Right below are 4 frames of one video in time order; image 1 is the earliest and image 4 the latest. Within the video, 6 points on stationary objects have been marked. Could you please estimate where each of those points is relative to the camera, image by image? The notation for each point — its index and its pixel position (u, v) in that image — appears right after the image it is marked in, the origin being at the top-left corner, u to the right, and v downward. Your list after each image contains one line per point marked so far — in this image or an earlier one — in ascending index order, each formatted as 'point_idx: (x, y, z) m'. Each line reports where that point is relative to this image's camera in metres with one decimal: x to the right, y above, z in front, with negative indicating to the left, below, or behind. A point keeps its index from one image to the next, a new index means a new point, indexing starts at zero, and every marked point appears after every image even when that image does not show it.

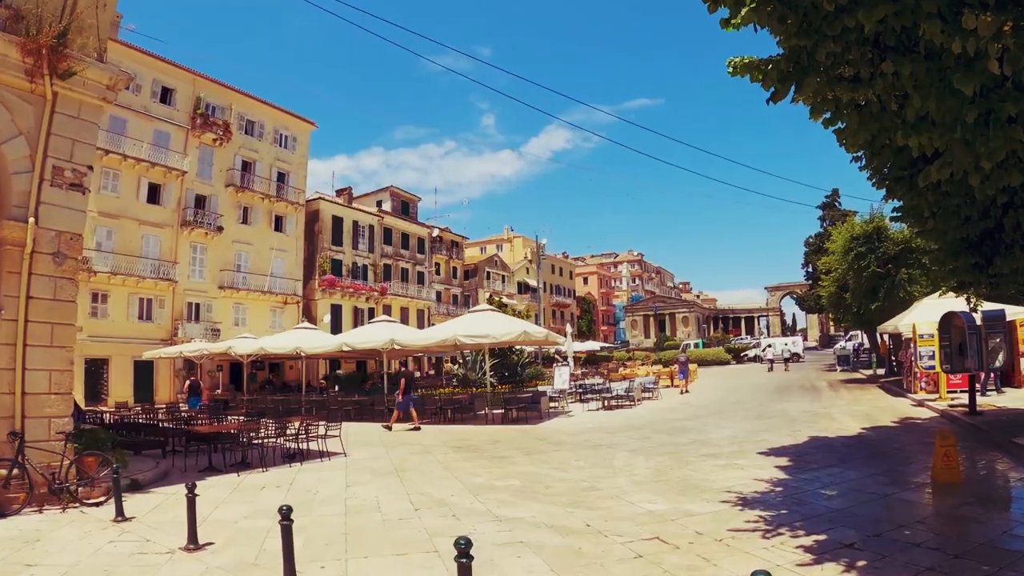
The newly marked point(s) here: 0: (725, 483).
0: (+2.6, -2.4, +7.2) m
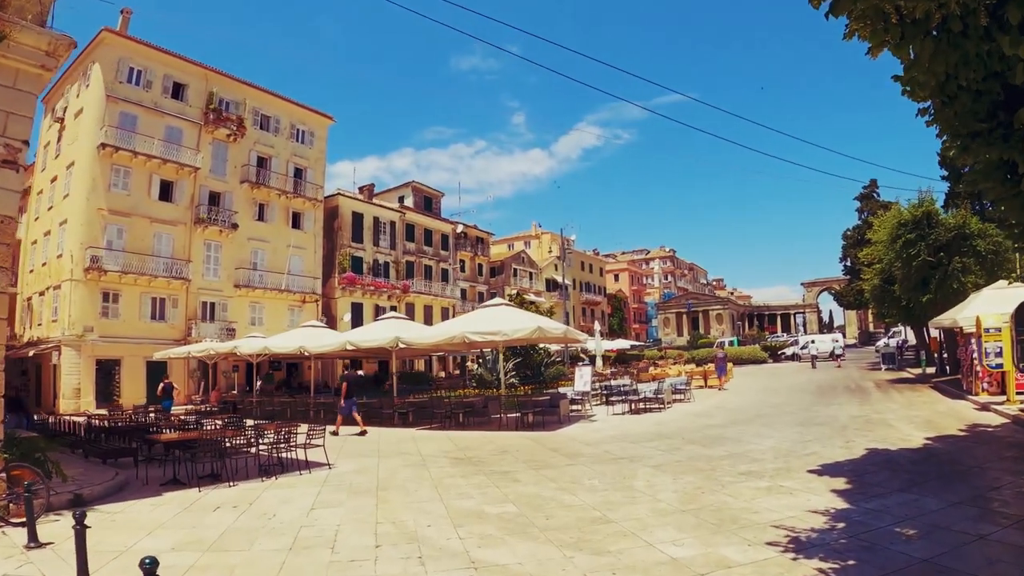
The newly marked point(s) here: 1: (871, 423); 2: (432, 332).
0: (+2.5, -2.2, +5.7) m
1: (+7.8, -2.9, +13.1) m
2: (-2.0, -1.1, +15.0) m
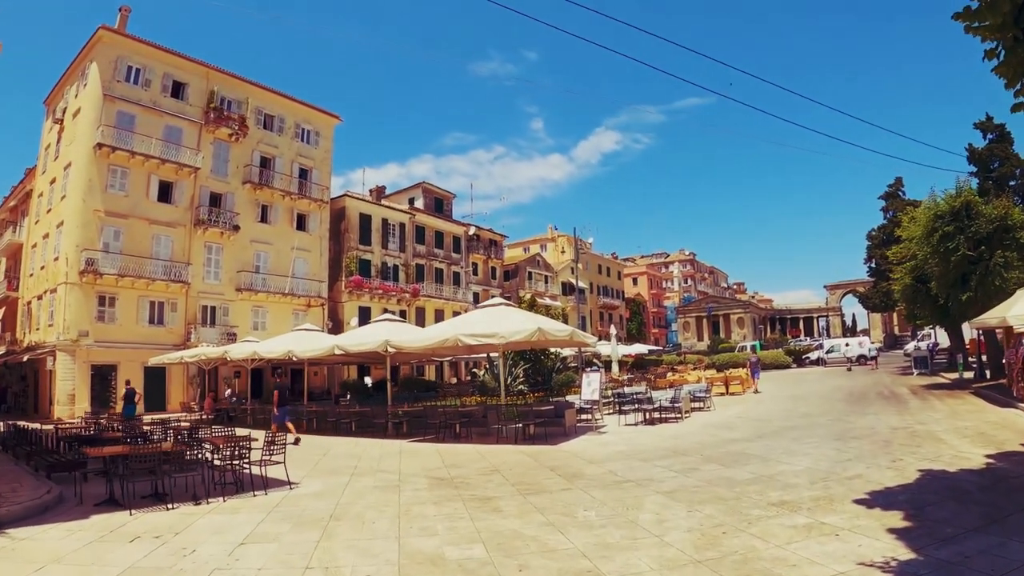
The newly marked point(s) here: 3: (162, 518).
0: (+2.2, -2.1, +4.3) m
1: (+7.8, -2.9, +11.6) m
2: (-2.0, -1.0, +13.7) m
3: (-4.0, -2.6, +6.8) m
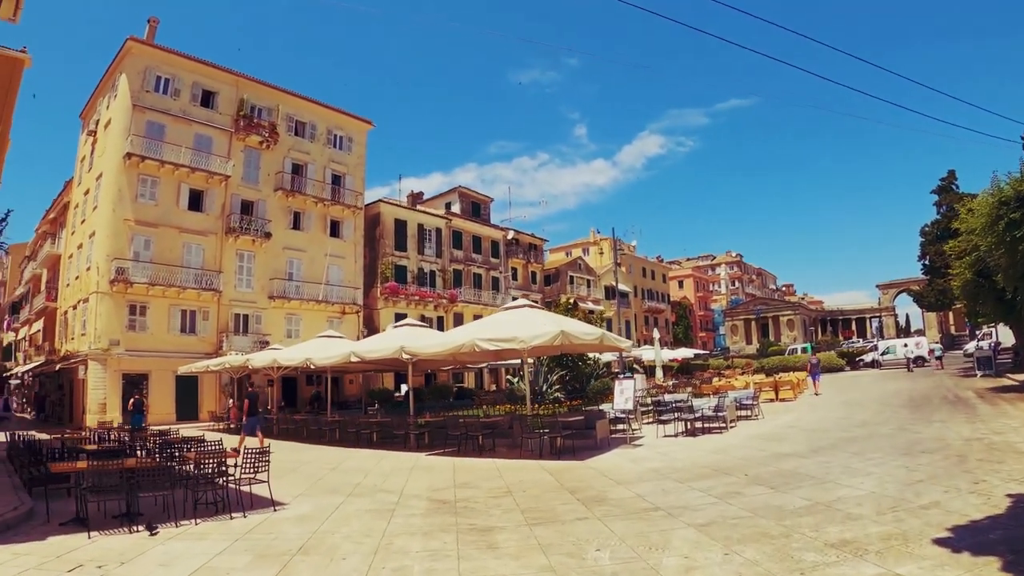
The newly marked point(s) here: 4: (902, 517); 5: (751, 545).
0: (+2.0, -1.9, +3.1) m
1: (+8.1, -2.7, +9.9) m
2: (-1.5, -1.1, +12.8) m
3: (-4.0, -2.6, +6.1) m
4: (+3.9, -2.2, +5.9) m
5: (+2.0, -2.2, +5.1) m
